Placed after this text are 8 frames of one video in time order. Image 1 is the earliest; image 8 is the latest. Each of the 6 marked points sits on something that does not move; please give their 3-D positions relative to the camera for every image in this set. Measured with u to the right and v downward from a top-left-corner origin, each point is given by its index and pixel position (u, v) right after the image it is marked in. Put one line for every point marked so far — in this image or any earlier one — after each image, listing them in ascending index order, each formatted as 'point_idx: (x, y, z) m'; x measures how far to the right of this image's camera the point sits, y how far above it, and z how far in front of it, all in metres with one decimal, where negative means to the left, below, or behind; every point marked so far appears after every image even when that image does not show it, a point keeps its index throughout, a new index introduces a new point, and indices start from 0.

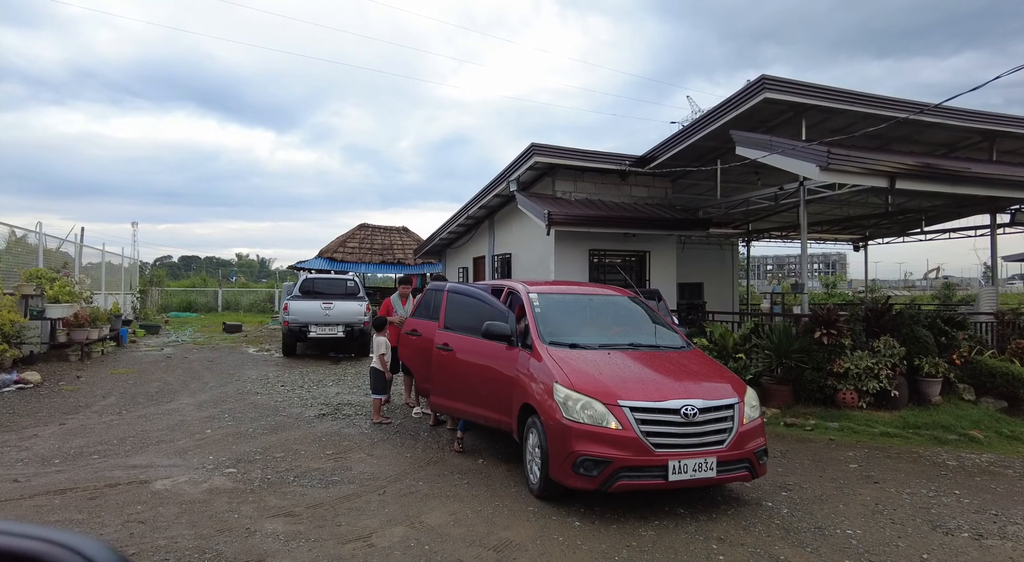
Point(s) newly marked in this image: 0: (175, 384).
0: (-5.0, -1.5, +8.1) m
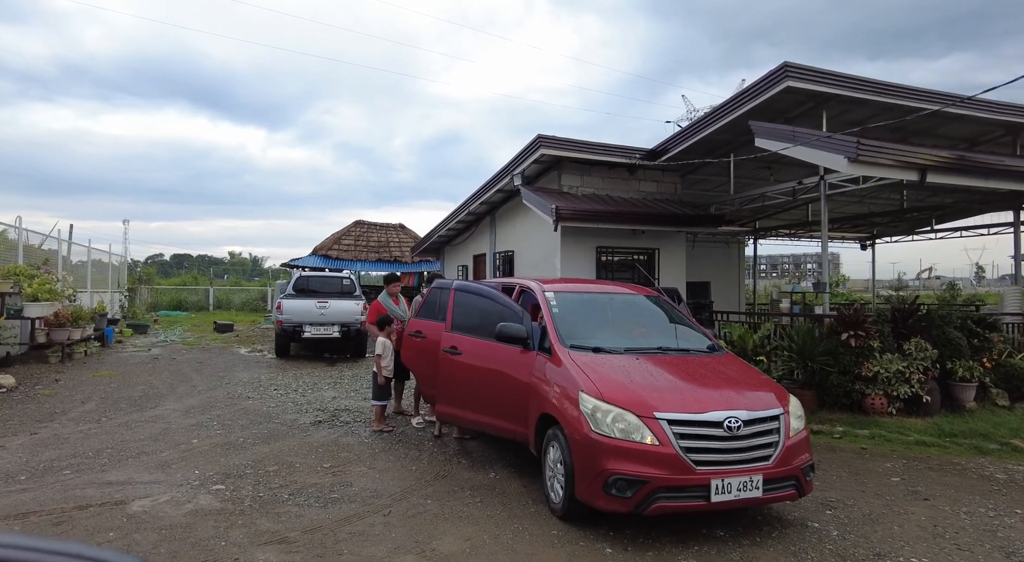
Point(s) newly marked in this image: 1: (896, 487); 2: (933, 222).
0: (-4.9, -1.5, +7.7) m
1: (+3.1, -1.7, +4.5) m
2: (+10.5, +1.5, +13.7) m
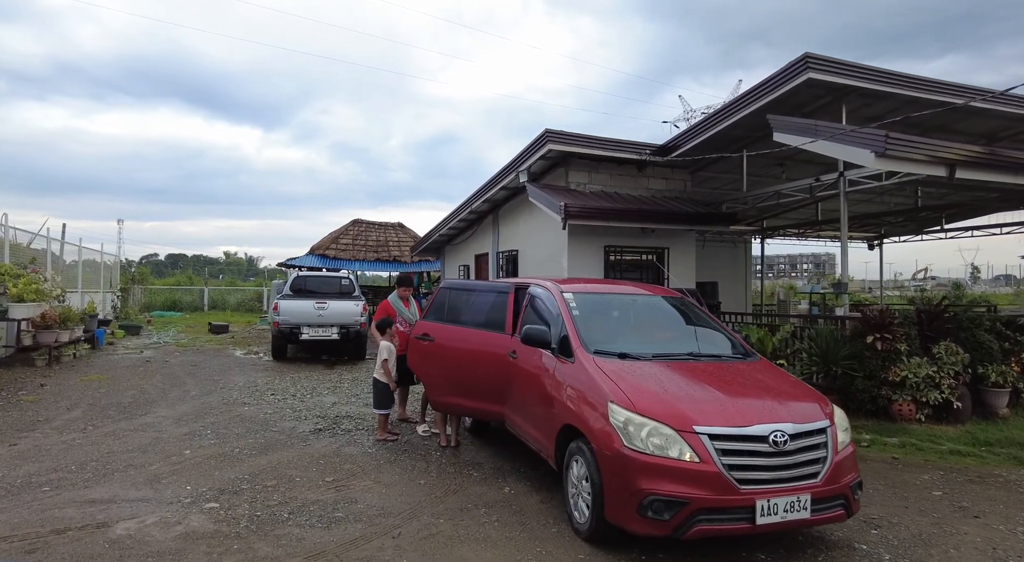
0: (-4.8, -1.5, +7.3) m
1: (+3.2, -1.7, +4.2) m
2: (+10.5, +1.5, +13.5) m
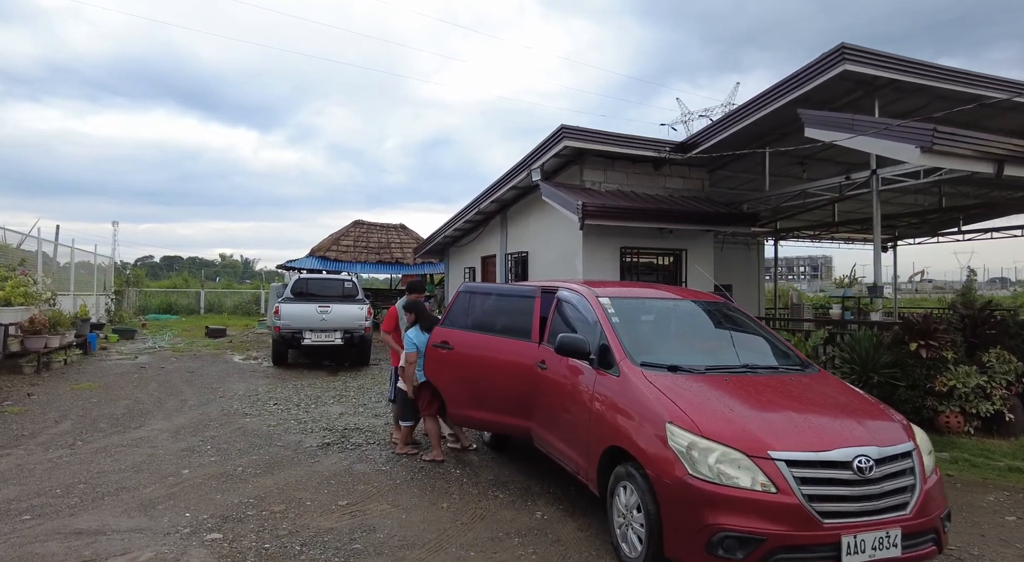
0: (-4.6, -1.5, +6.9) m
1: (+3.5, -1.7, +3.8) m
2: (+10.7, +1.4, +13.2) m
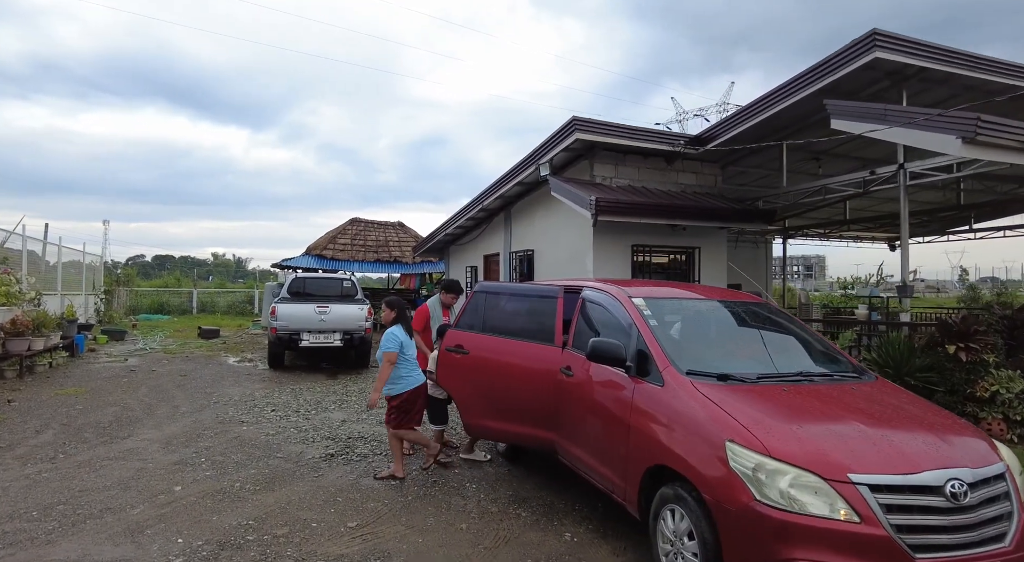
0: (-4.4, -1.5, +6.5) m
1: (+3.7, -1.7, +3.5) m
2: (+10.8, +1.4, +12.9) m
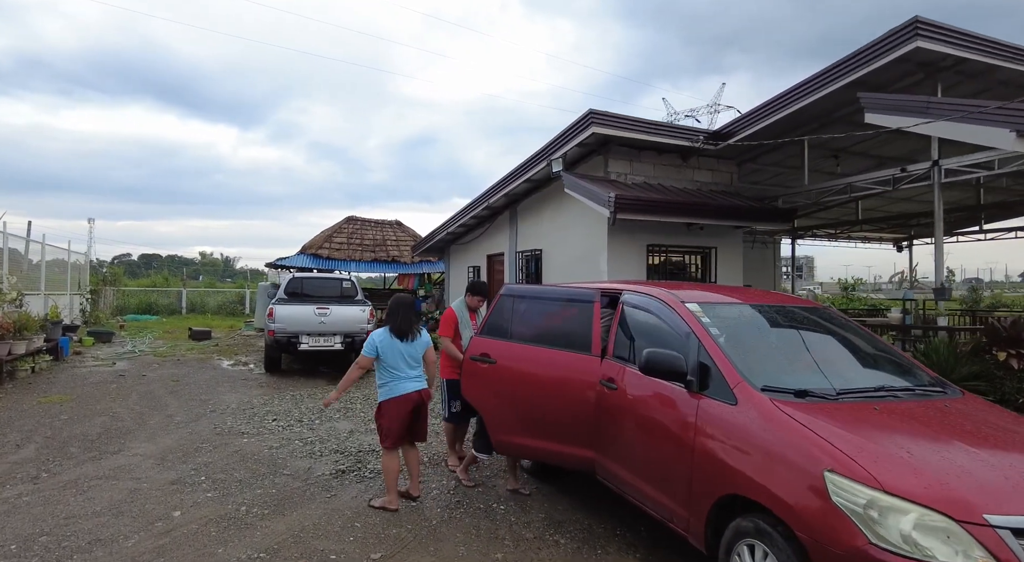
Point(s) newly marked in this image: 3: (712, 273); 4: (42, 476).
0: (-4.2, -1.5, +6.0) m
1: (+3.9, -1.7, +3.2) m
2: (+10.9, +1.4, +12.7) m
3: (+3.2, +0.1, +8.9) m
4: (-3.6, -1.5, +4.2) m
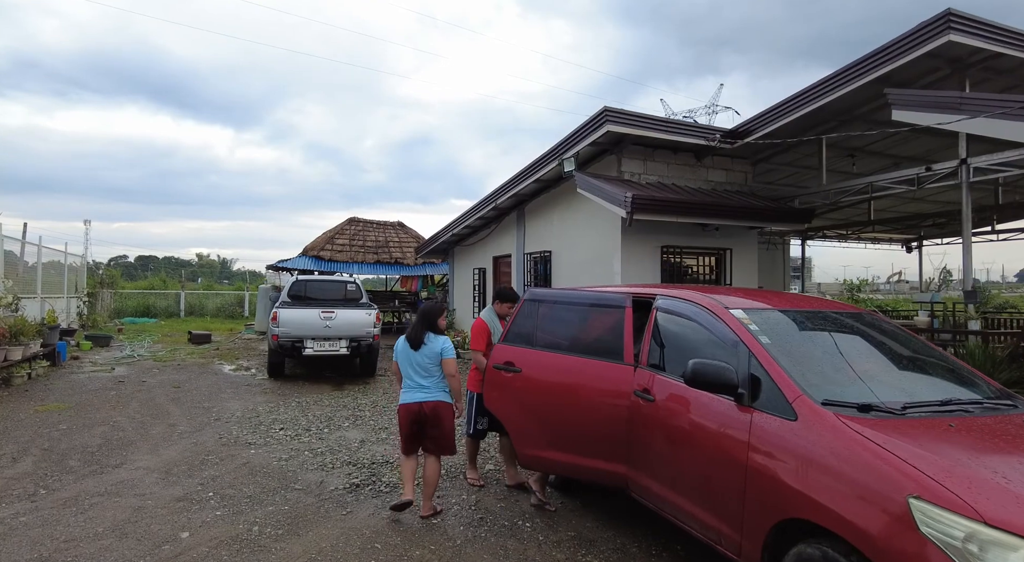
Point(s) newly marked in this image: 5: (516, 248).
0: (-4.0, -1.6, +5.8) m
1: (+4.1, -1.7, +3.0) m
2: (+11.0, +1.4, +12.6) m
3: (+3.4, +0.1, +8.7) m
4: (-3.4, -1.5, +4.0) m
5: (+0.1, +0.7, +11.1) m
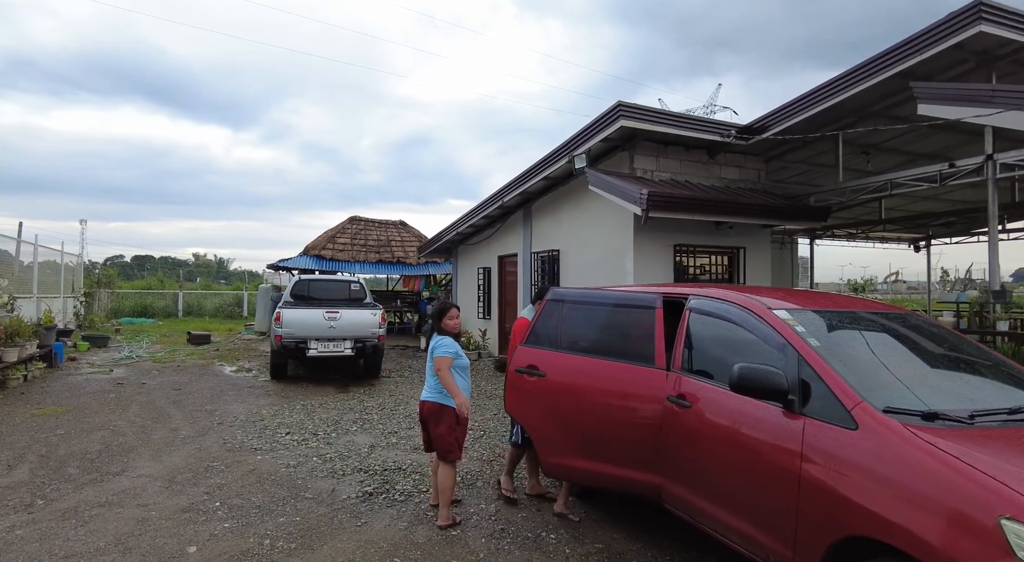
0: (-3.9, -1.5, +5.6) m
1: (+4.3, -1.7, +2.8) m
2: (+11.2, +1.4, +12.4) m
3: (+3.5, +0.1, +8.6) m
4: (-3.2, -1.5, +3.8) m
5: (+0.2, +0.7, +10.9) m
